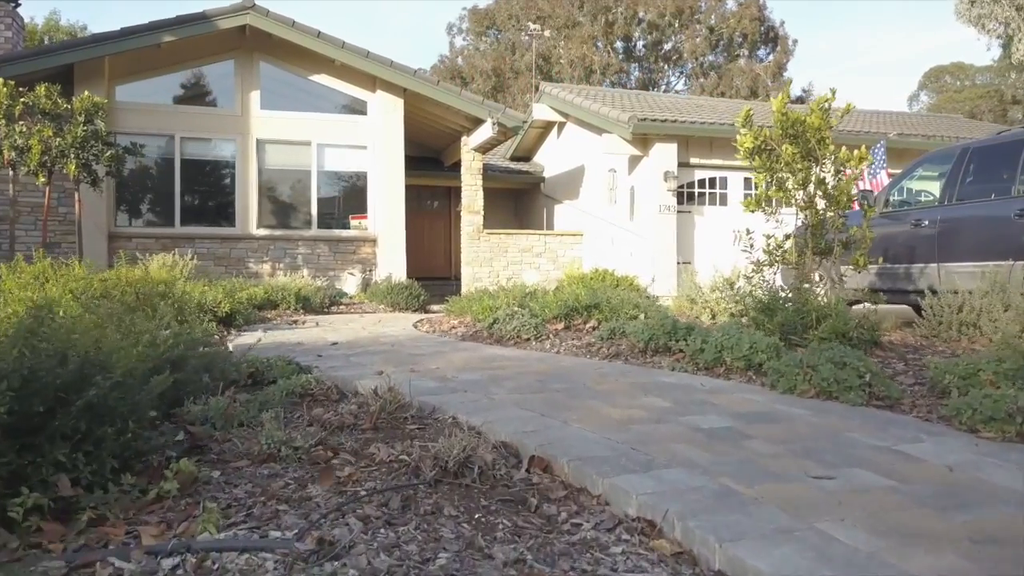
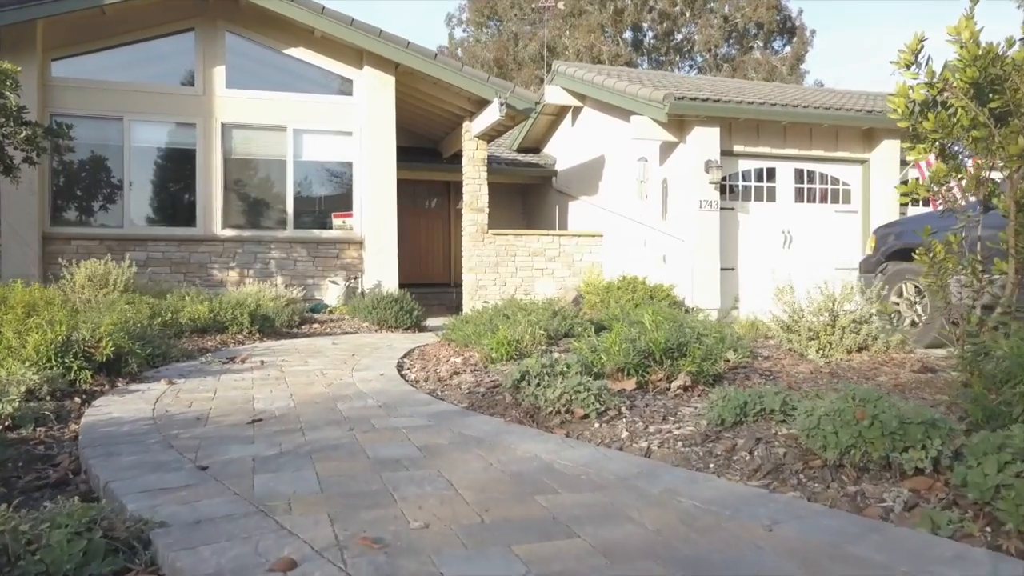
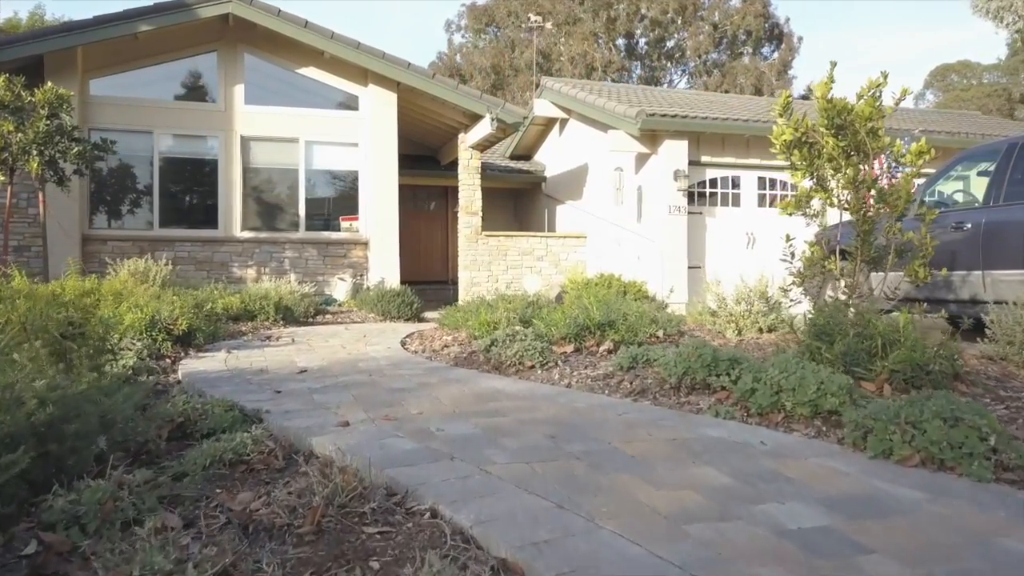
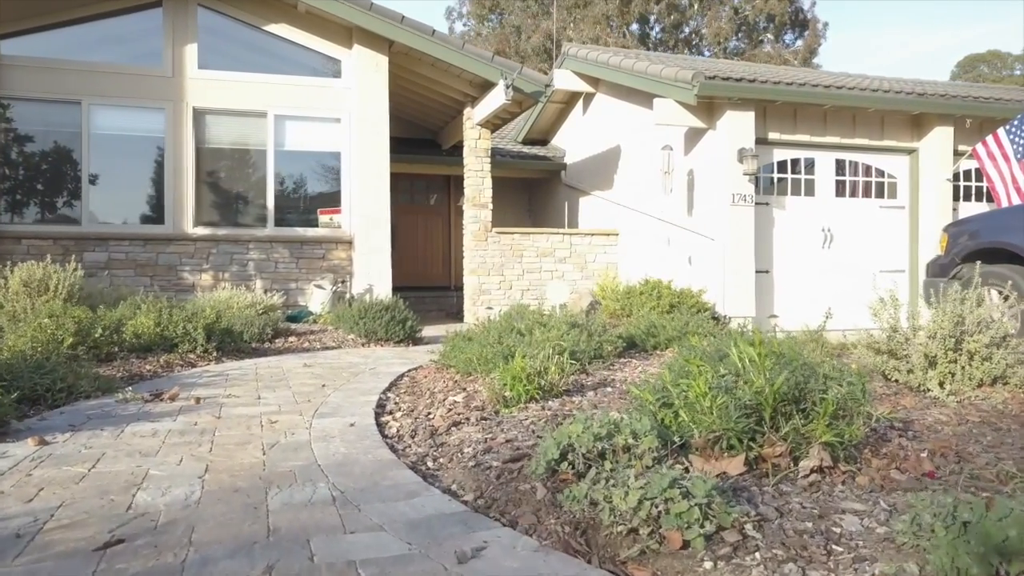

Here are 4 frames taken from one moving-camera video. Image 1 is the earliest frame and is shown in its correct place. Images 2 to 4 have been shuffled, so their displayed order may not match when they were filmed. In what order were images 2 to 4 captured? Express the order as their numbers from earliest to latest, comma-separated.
3, 2, 4
